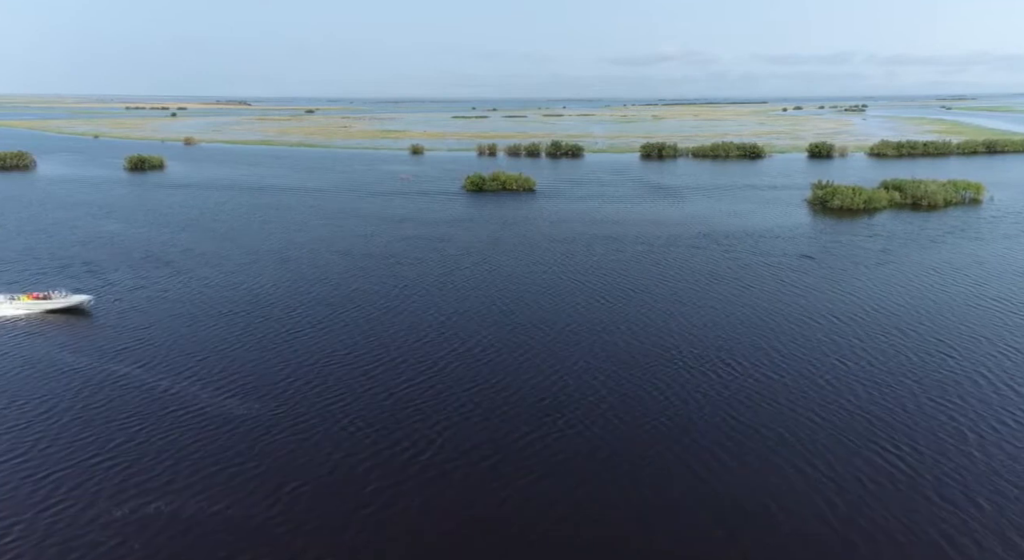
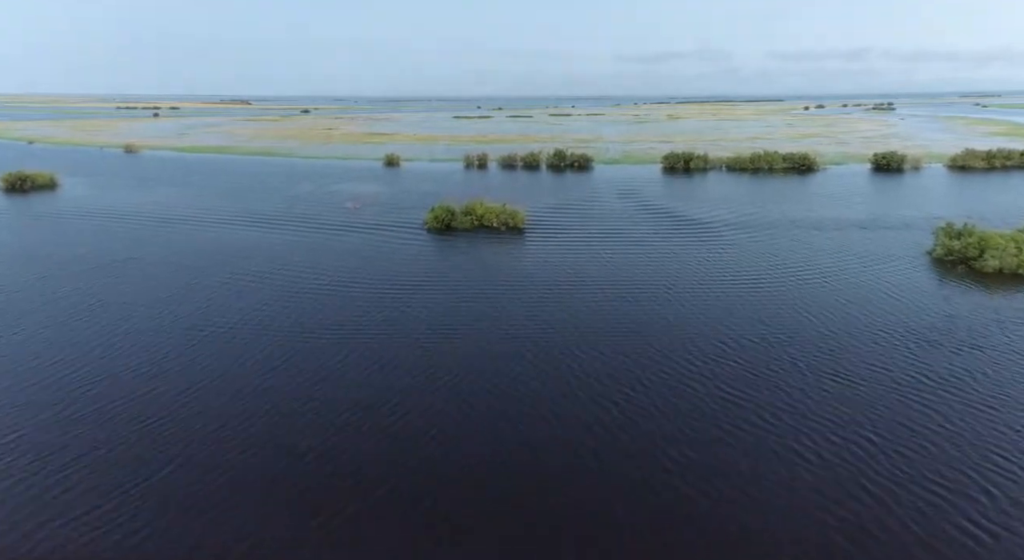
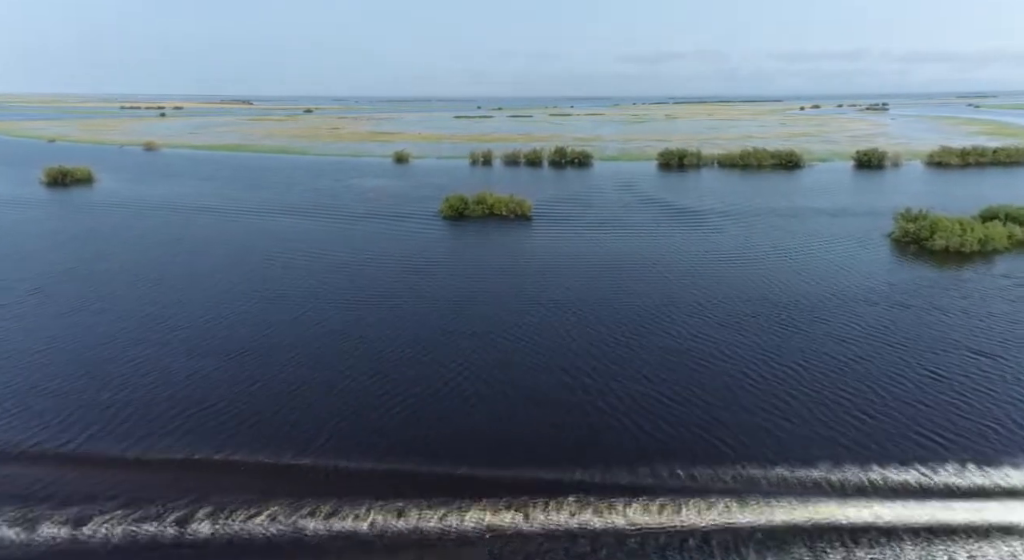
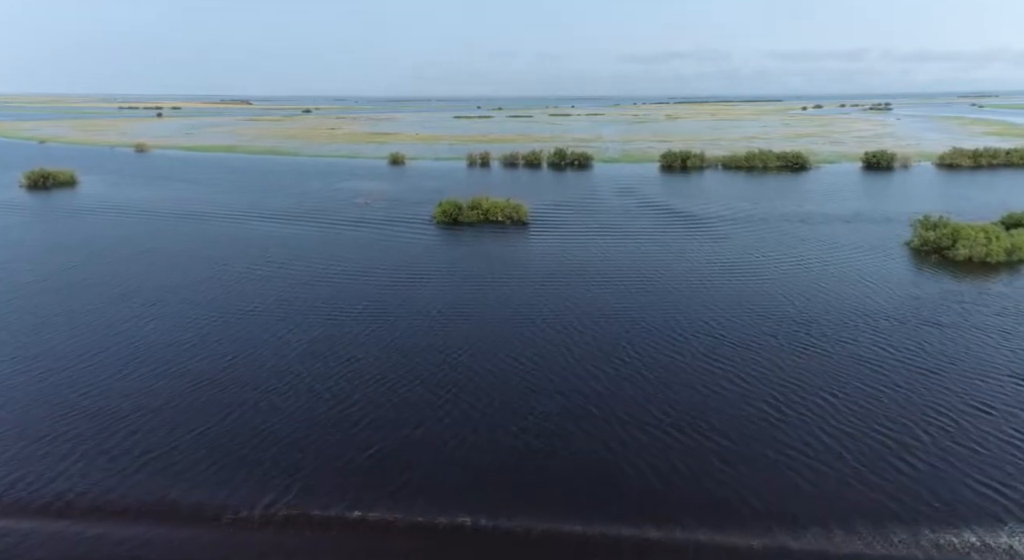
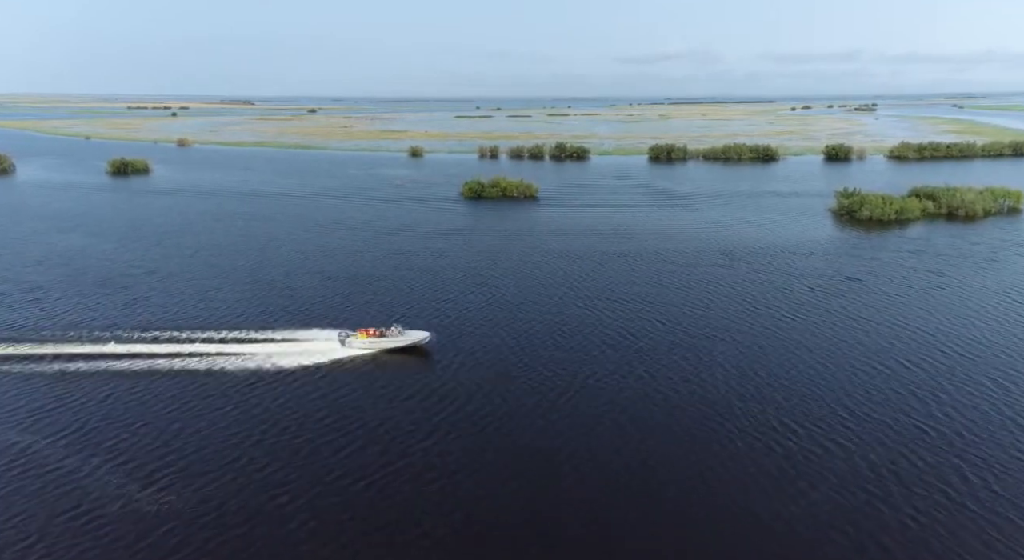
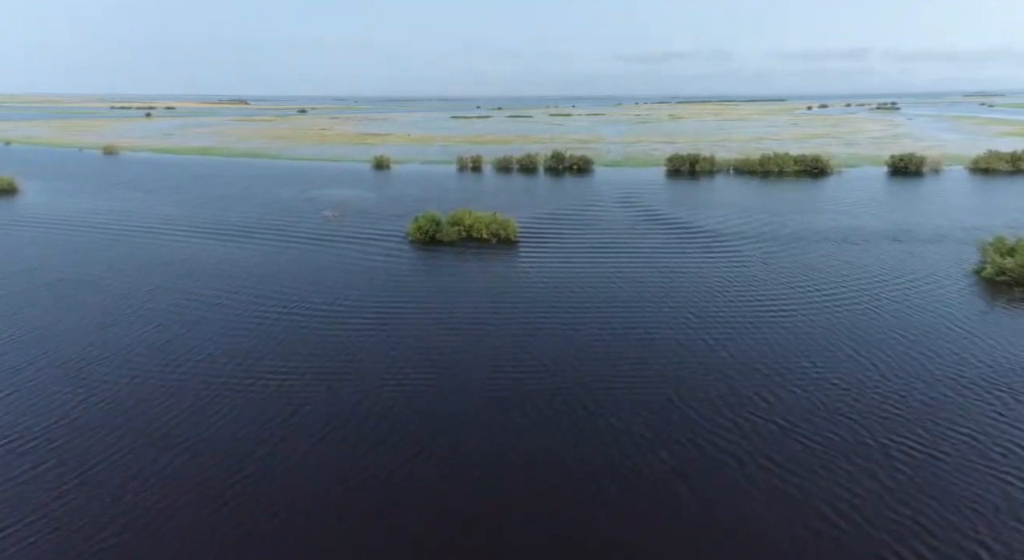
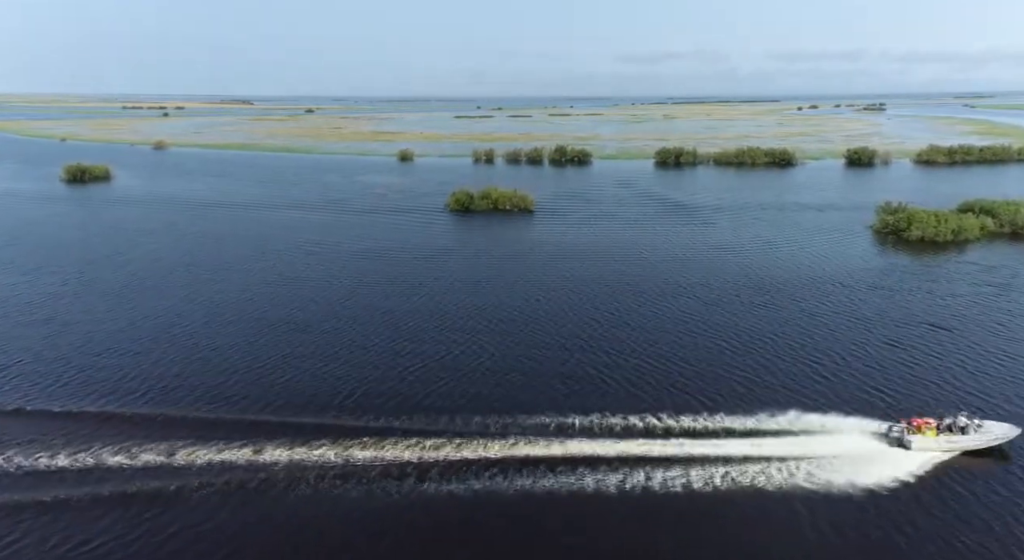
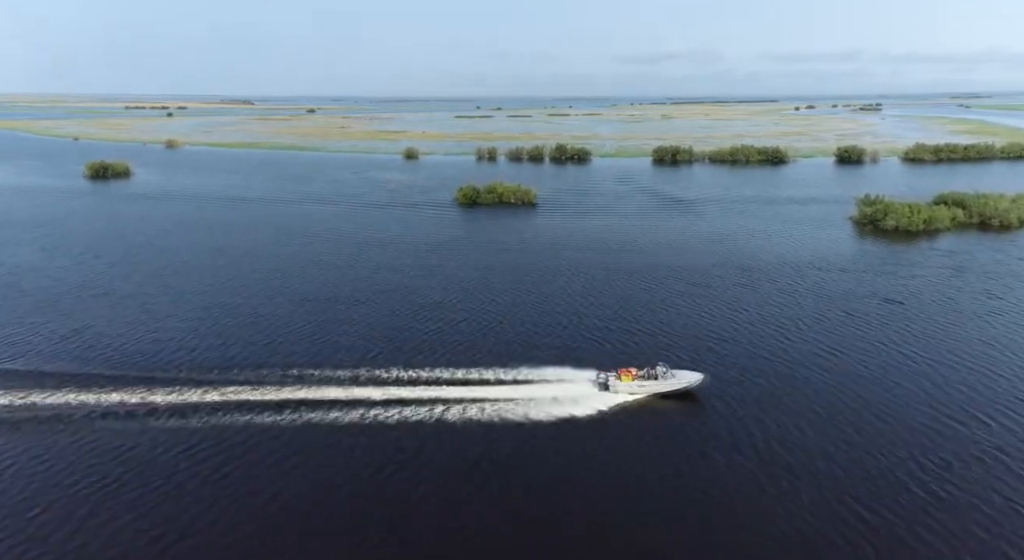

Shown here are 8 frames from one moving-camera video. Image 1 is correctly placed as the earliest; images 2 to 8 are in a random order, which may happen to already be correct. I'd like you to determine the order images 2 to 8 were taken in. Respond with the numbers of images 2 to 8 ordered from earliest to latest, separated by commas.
5, 8, 7, 3, 4, 2, 6
